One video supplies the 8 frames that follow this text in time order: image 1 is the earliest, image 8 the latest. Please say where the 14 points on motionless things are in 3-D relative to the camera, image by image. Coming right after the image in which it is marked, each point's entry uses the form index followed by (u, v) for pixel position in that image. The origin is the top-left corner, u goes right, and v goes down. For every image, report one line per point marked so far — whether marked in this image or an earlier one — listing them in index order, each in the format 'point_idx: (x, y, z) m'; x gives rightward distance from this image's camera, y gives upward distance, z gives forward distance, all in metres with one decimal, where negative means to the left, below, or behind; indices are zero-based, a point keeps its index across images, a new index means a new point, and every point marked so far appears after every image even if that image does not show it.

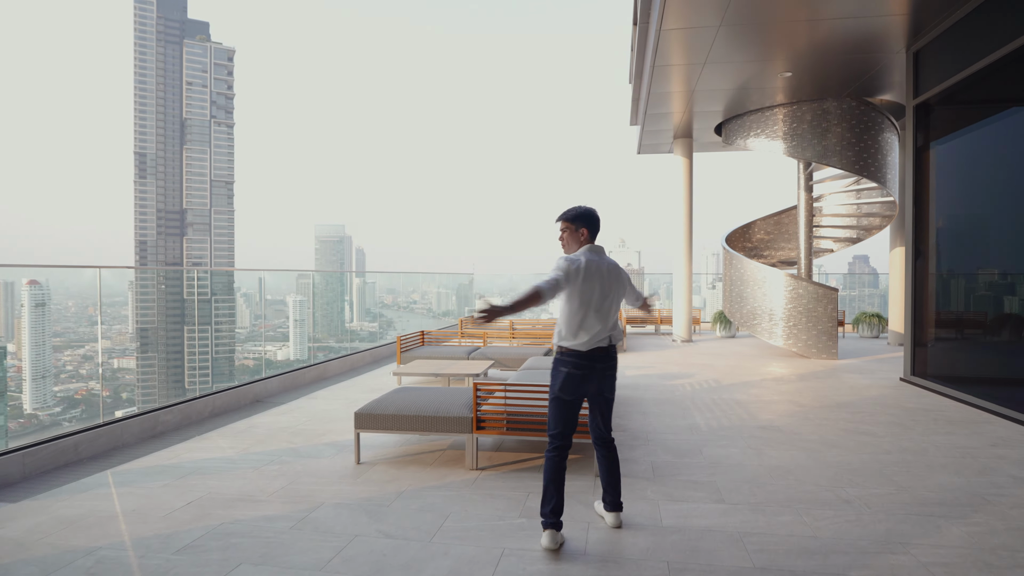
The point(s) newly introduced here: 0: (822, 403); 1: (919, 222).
0: (+2.9, -1.1, +5.0) m
1: (+4.8, +0.8, +6.2) m
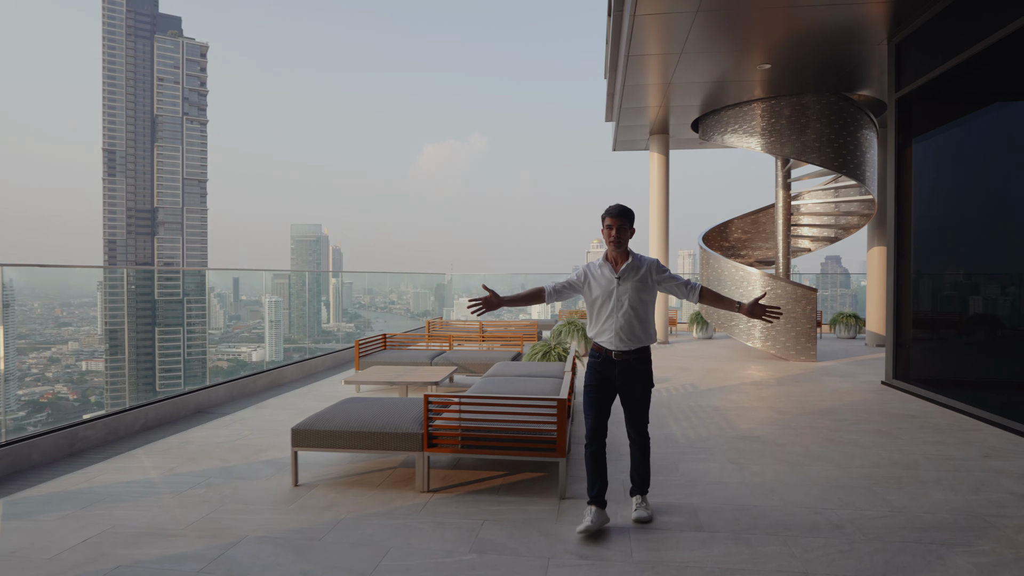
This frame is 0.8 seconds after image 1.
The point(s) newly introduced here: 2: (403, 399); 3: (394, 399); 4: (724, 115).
0: (+2.6, -1.1, +4.8) m
1: (+4.4, +0.8, +6.0) m
2: (-0.7, -0.8, +3.7) m
3: (-0.8, -0.8, +3.7) m
4: (+3.2, +2.6, +8.2) m
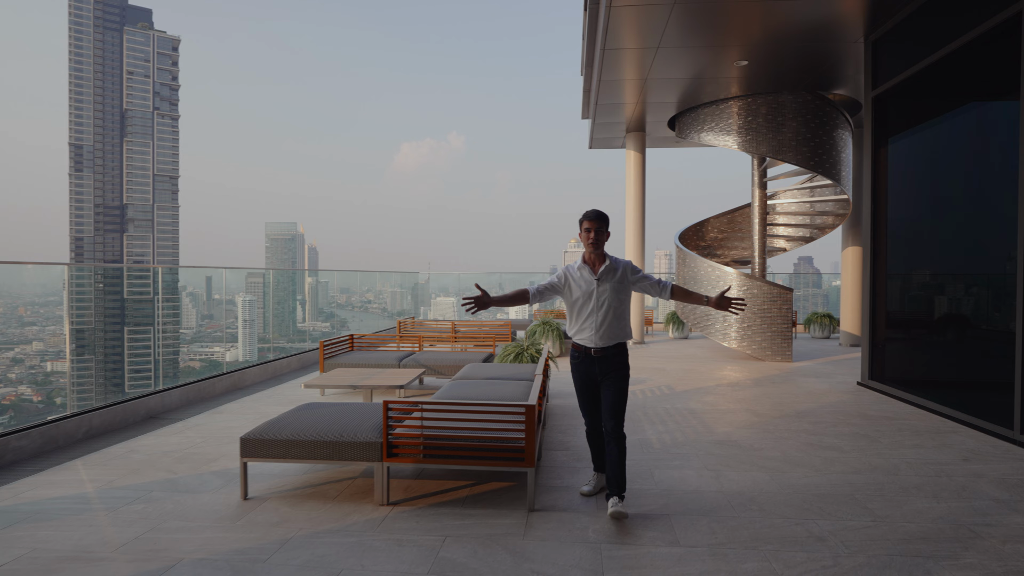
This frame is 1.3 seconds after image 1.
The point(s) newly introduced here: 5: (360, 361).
0: (+2.3, -1.1, +4.7) m
1: (+4.1, +0.8, +6.0) m
2: (-0.9, -0.7, +3.4) m
3: (-1.0, -0.7, +3.4) m
4: (+2.8, +2.7, +8.1) m
5: (-1.5, -0.7, +5.3) m
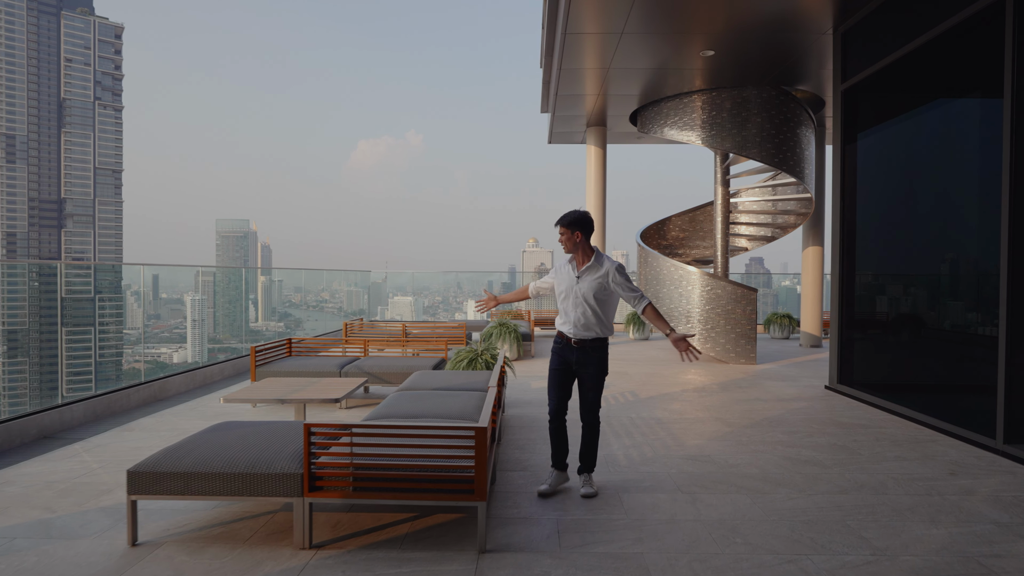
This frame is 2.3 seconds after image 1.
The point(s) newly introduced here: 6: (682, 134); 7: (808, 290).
0: (+1.9, -1.1, +4.4) m
1: (+3.6, +0.8, +5.8) m
2: (-1.2, -0.7, +2.9) m
3: (-1.3, -0.7, +2.9) m
4: (+2.2, +2.7, +7.8) m
5: (-1.9, -0.7, +4.8) m
6: (+2.4, +2.2, +7.6) m
7: (+4.9, 0.0, +8.8) m
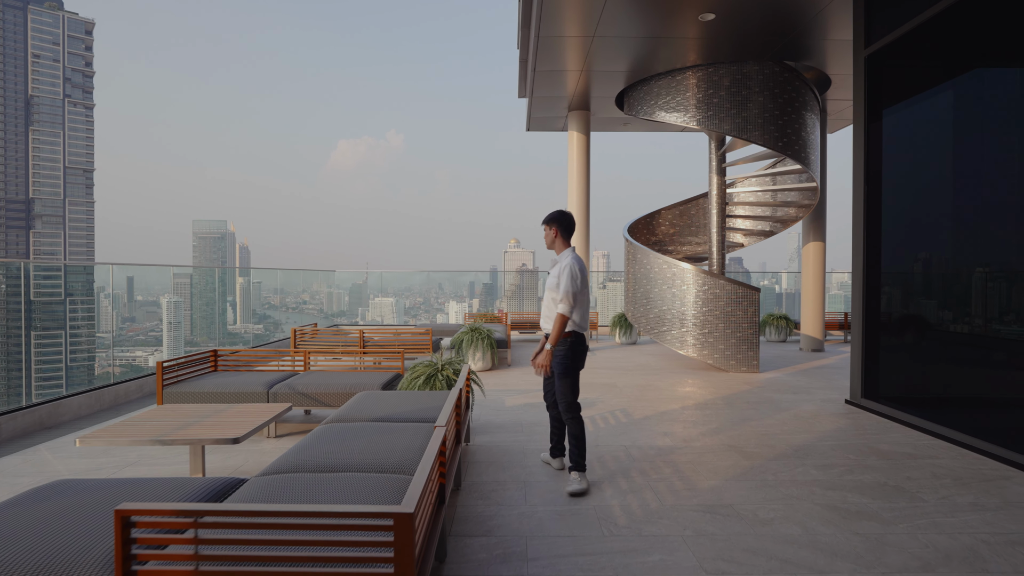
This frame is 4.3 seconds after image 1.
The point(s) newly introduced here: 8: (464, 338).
0: (+1.7, -1.1, +3.6) m
1: (+3.3, +0.8, +5.1) m
2: (-1.4, -0.7, +2.0) m
3: (-1.4, -0.7, +2.0) m
4: (+1.9, +2.7, +7.0) m
5: (-2.2, -0.7, +3.9) m
6: (+2.1, +2.2, +6.8) m
7: (+4.5, 0.0, +8.1) m
8: (-0.6, -0.6, +6.5) m
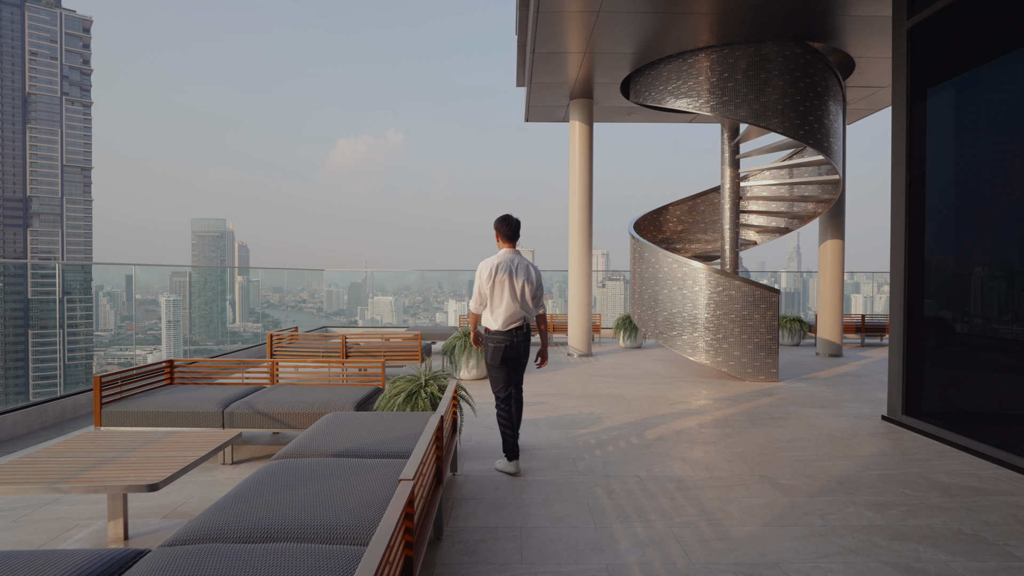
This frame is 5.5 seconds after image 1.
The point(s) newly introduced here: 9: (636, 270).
0: (+1.7, -1.1, +3.1) m
1: (+3.3, +0.8, +4.6) m
2: (-1.4, -0.8, +1.5) m
3: (-1.5, -0.8, +1.5) m
4: (+1.8, +2.6, +6.5) m
5: (-2.2, -0.7, +3.3) m
6: (+2.0, +2.2, +6.3) m
7: (+4.5, 0.0, +7.6) m
8: (-0.6, -0.6, +6.0) m
9: (+1.6, +0.2, +7.0) m
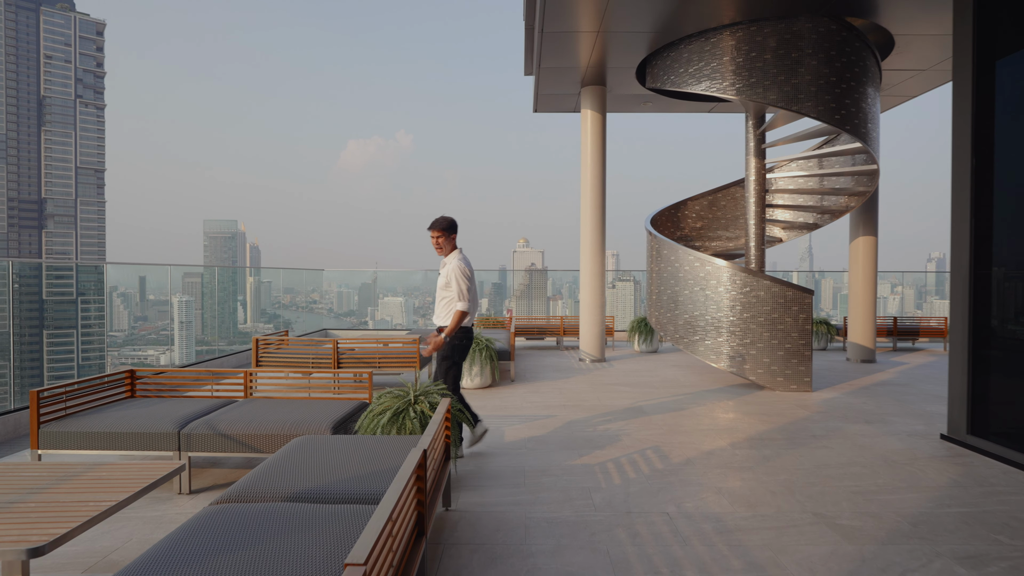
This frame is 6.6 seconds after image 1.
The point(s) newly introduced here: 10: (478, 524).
0: (+1.7, -1.1, +2.5) m
1: (+3.3, +0.8, +4.0) m
2: (-1.4, -0.8, +1.0) m
3: (-1.5, -0.8, +1.0) m
4: (+1.9, +2.6, +6.0) m
5: (-2.2, -0.8, +2.9) m
6: (+2.1, +2.2, +5.8) m
7: (+4.6, 0.0, +7.0) m
8: (-0.5, -0.6, +5.5) m
9: (+1.7, +0.2, +6.5) m
10: (-0.2, -1.1, +2.6) m
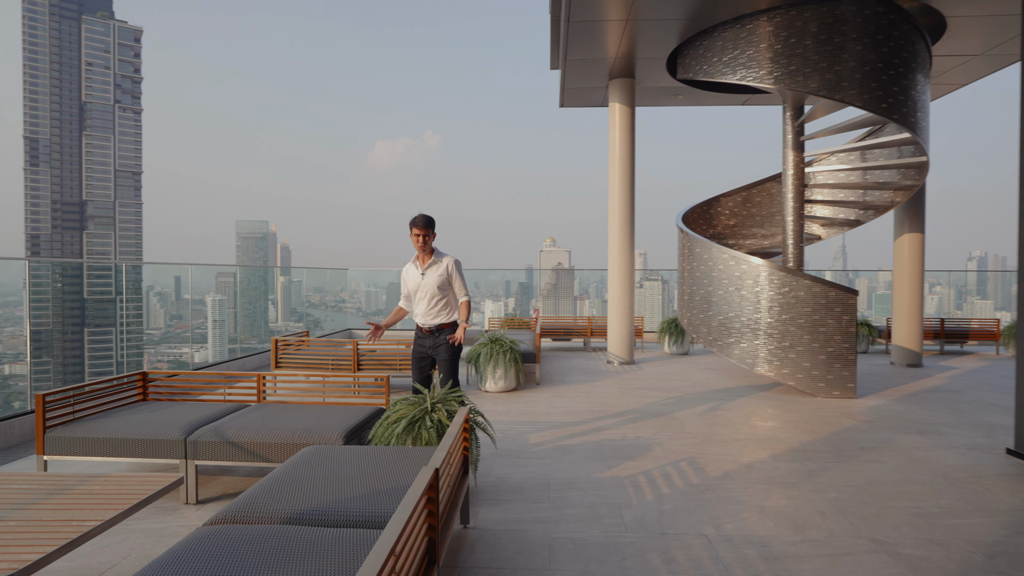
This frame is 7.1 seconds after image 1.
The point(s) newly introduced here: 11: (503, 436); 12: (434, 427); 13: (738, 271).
0: (+1.8, -1.1, +2.3) m
1: (+3.5, +0.8, +3.7) m
2: (-1.4, -0.8, +0.9) m
3: (-1.4, -0.8, +0.9) m
4: (+2.2, +2.6, +5.7) m
5: (-2.0, -0.8, +2.8) m
6: (+2.4, +2.2, +5.5) m
7: (+4.9, 0.0, +6.6) m
8: (-0.3, -0.6, +5.3) m
9: (+2.0, +0.2, +6.2) m
10: (-0.1, -1.1, +2.4) m
11: (-0.1, -1.1, +3.9) m
12: (-0.4, -0.7, +2.8) m
13: (+2.3, +0.2, +5.4) m
